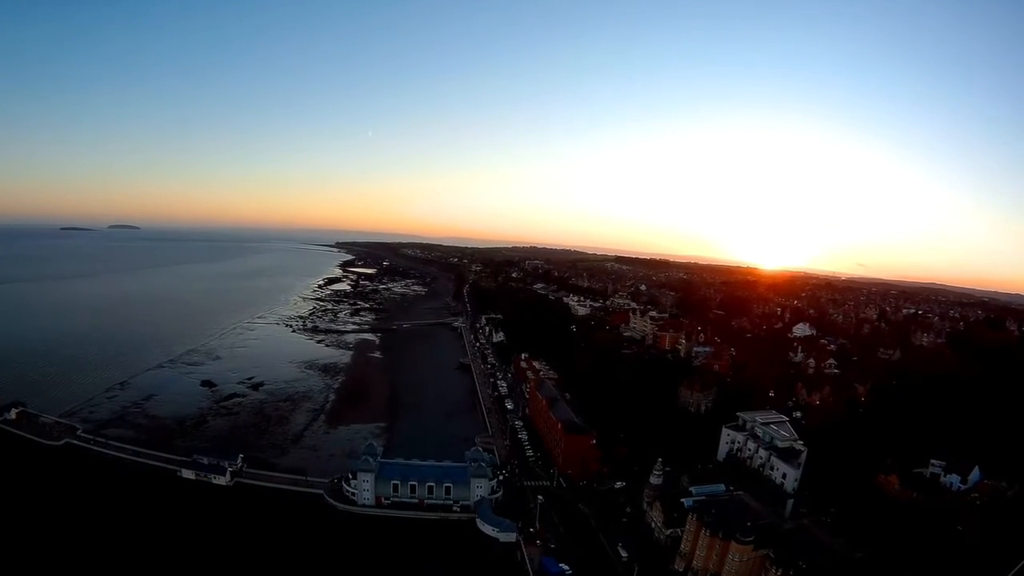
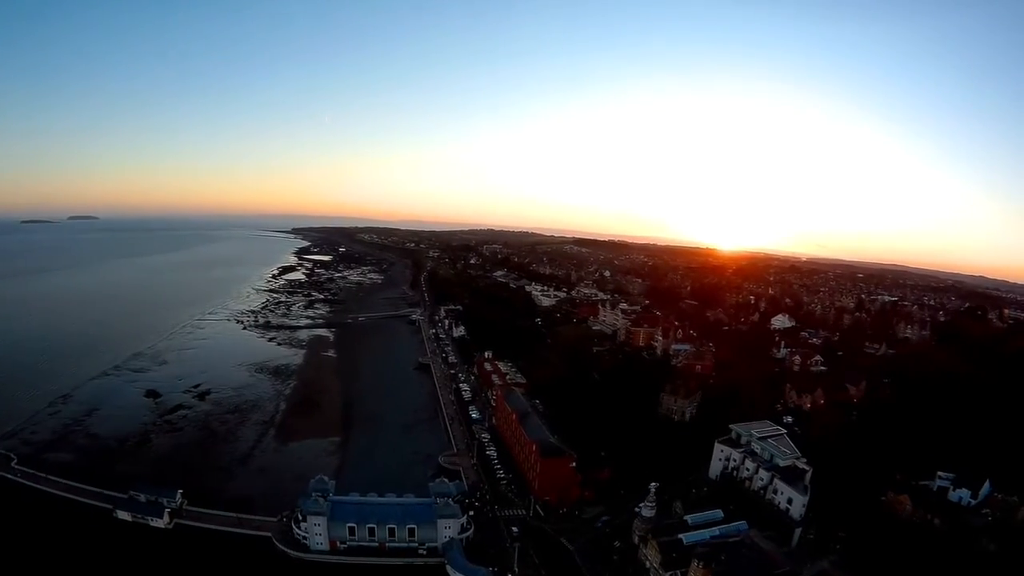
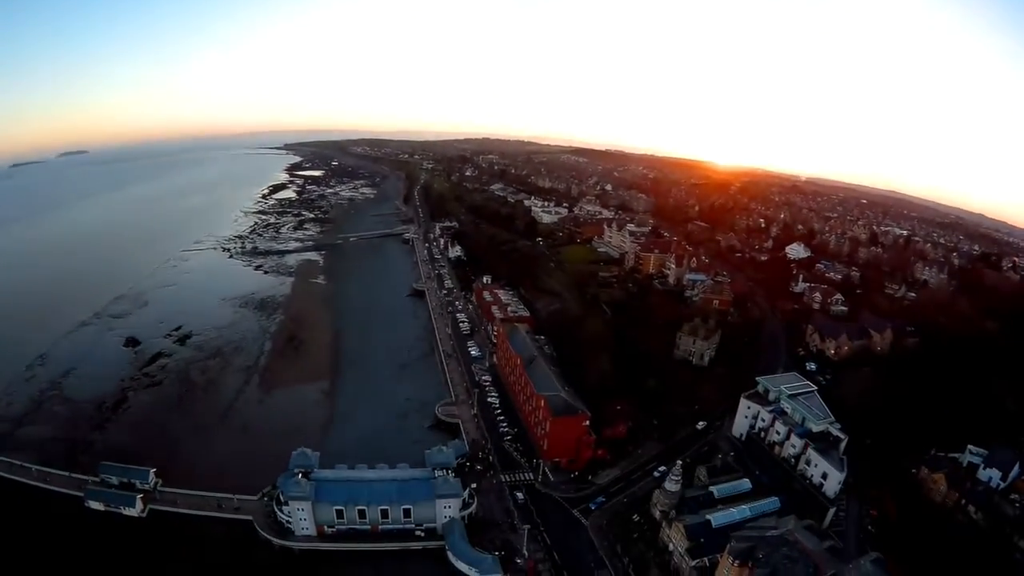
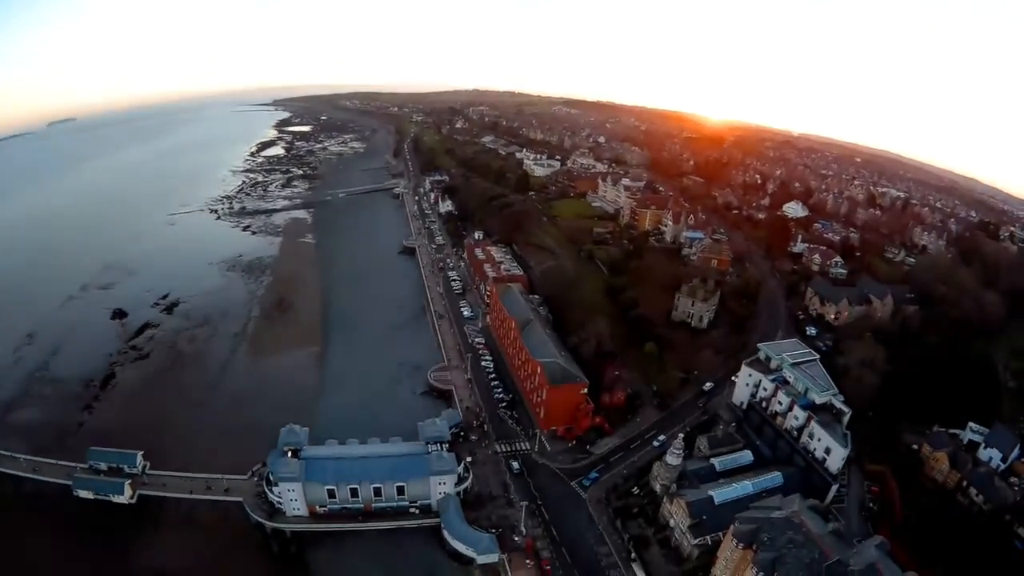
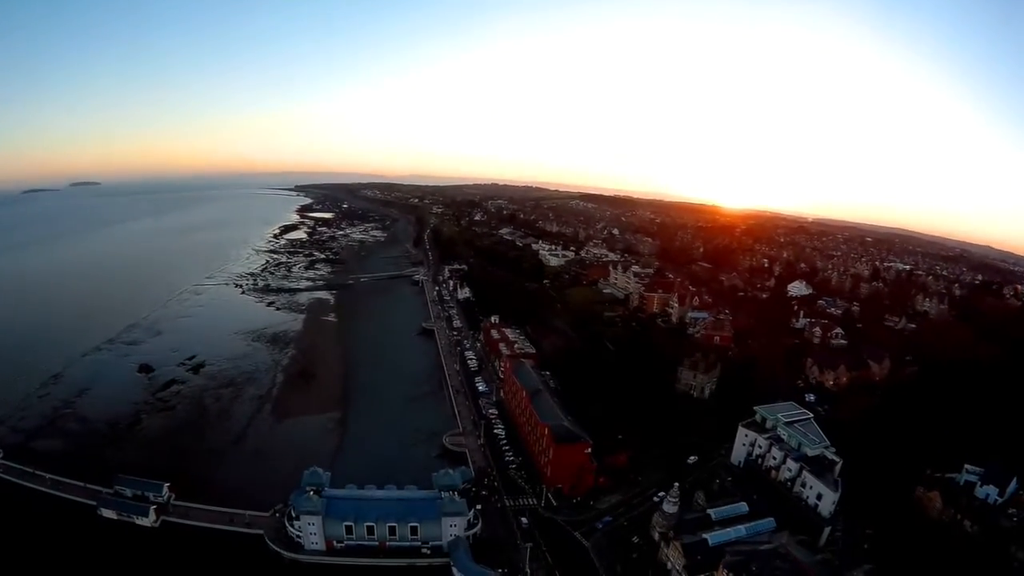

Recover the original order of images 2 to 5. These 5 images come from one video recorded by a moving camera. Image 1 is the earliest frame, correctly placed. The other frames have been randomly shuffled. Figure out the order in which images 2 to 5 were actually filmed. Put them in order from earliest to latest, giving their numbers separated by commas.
2, 5, 3, 4
